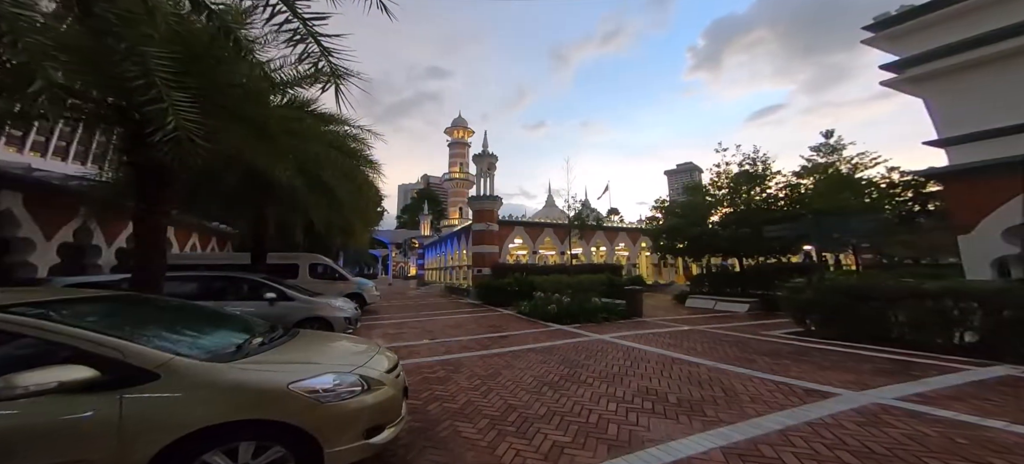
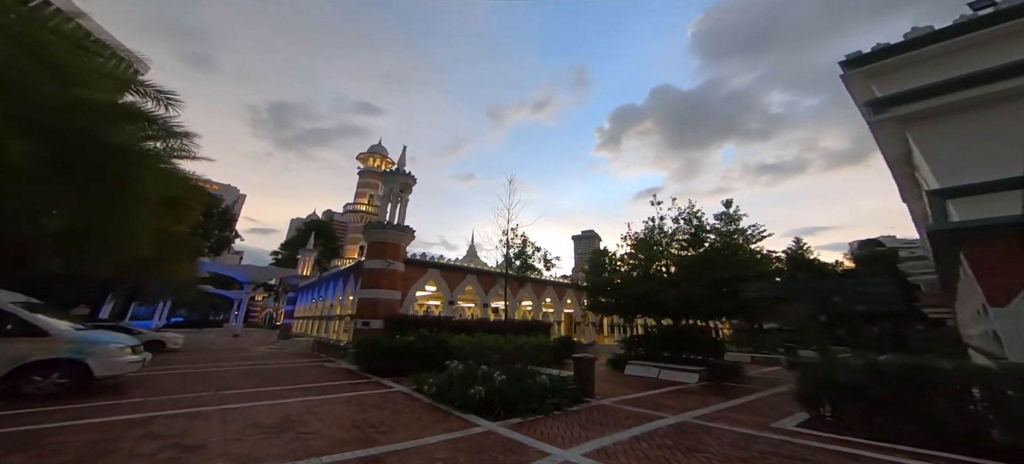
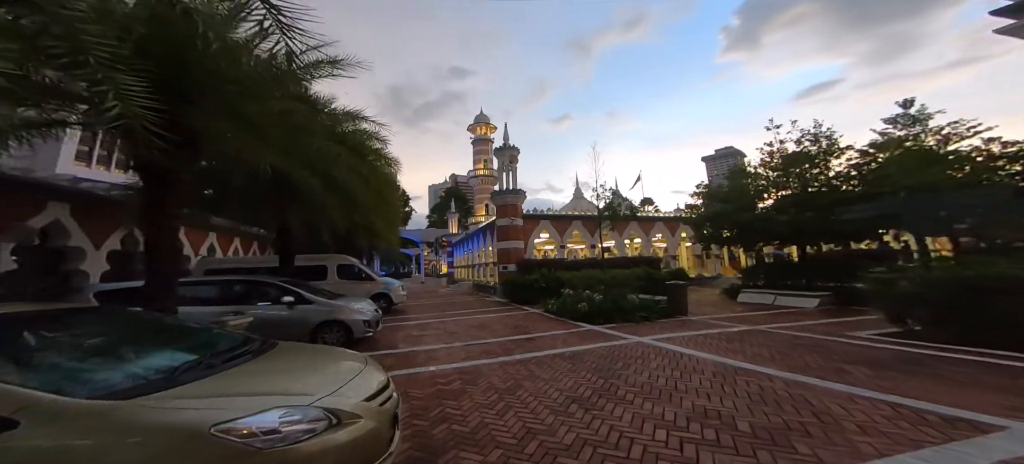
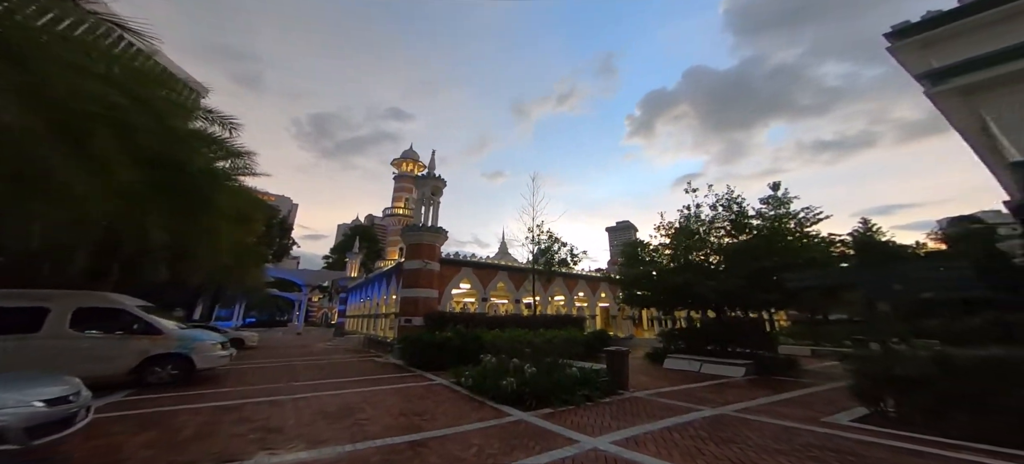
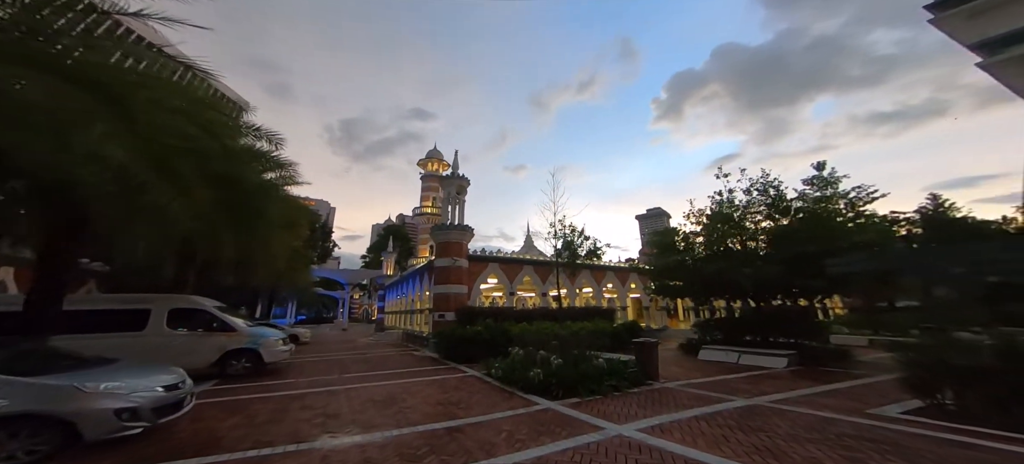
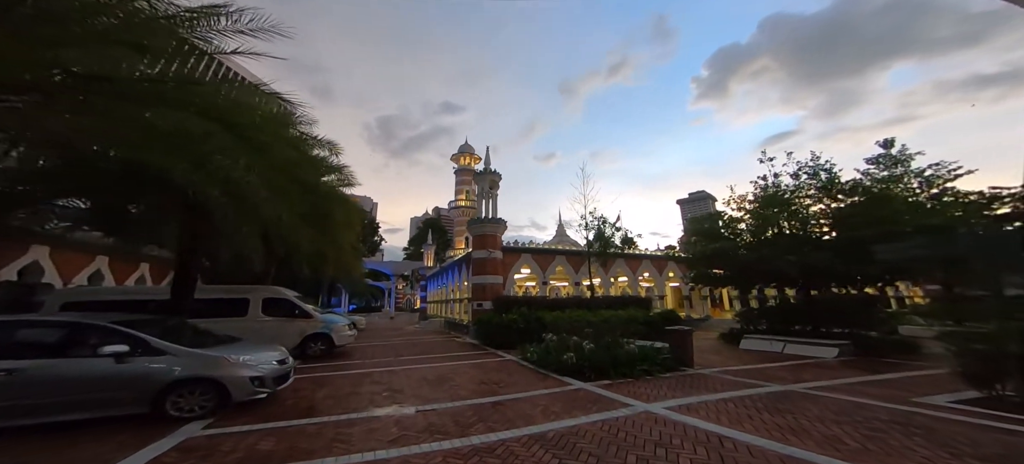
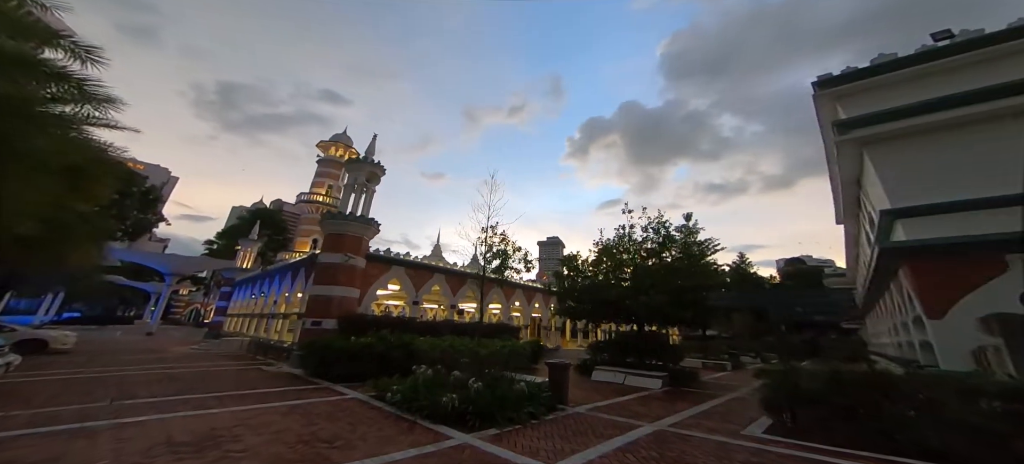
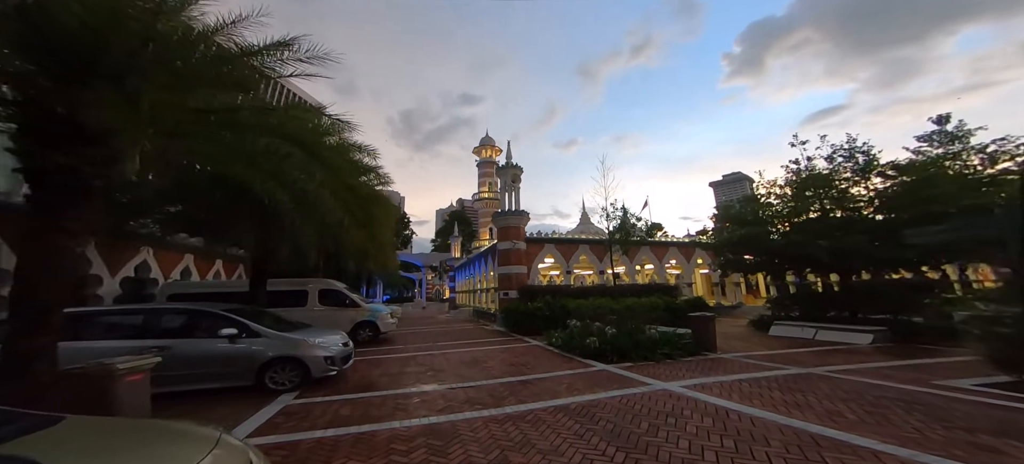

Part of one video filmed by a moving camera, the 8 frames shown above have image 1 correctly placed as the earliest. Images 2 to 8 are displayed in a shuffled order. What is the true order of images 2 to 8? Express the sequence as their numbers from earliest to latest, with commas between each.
3, 8, 6, 5, 4, 2, 7
